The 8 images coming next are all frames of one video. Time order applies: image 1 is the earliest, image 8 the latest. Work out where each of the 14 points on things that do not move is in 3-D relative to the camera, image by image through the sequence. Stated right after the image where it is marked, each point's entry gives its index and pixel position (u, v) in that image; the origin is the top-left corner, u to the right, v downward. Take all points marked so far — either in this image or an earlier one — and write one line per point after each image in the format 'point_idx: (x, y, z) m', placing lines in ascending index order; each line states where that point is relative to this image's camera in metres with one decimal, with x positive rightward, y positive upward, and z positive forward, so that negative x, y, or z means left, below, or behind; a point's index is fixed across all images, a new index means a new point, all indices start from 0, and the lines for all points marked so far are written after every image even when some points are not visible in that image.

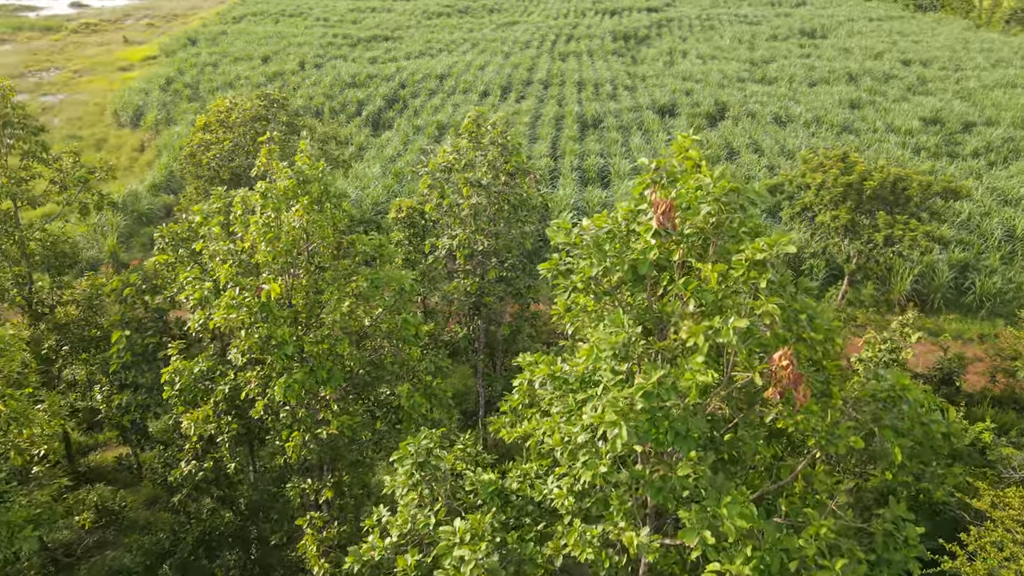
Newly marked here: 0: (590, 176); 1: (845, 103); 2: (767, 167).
0: (+1.5, +2.1, +13.8) m
1: (+8.7, +4.9, +19.2) m
2: (+5.0, +2.4, +14.3) m
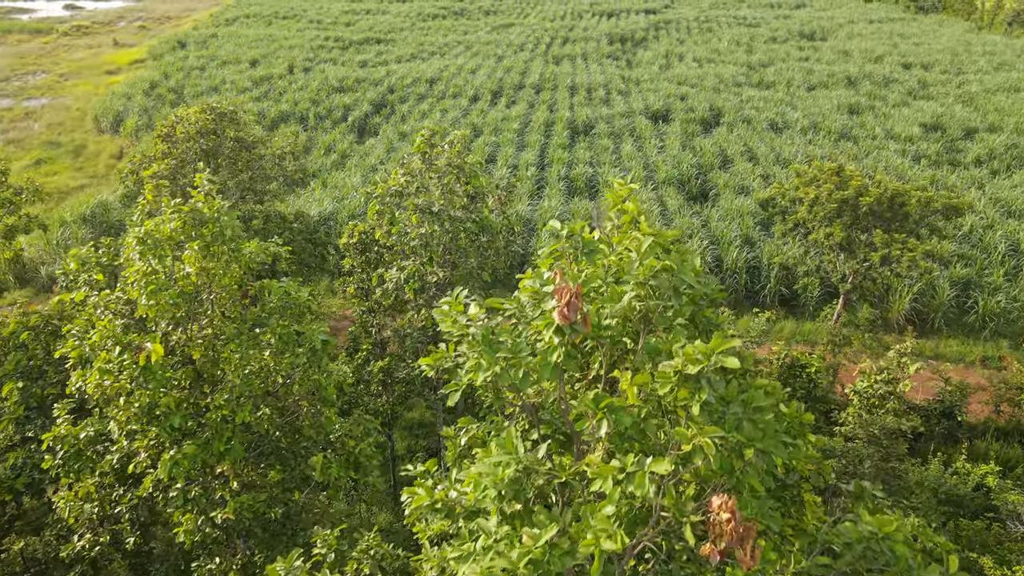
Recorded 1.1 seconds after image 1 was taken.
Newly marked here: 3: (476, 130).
0: (+1.2, +1.9, +13.3) m
1: (+8.5, +4.6, +18.7) m
2: (+4.7, +2.1, +13.8) m
3: (-0.8, +3.7, +17.0) m
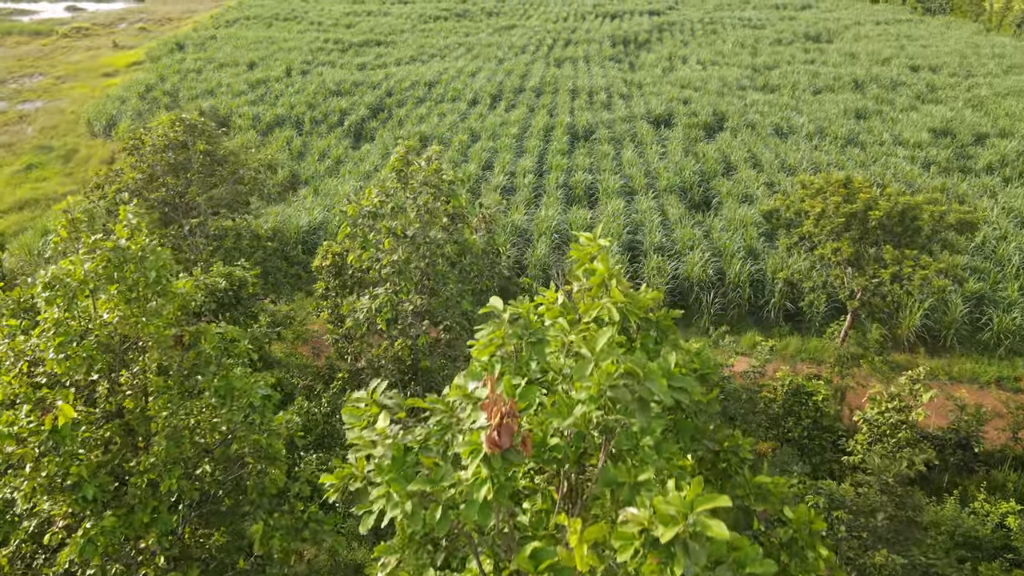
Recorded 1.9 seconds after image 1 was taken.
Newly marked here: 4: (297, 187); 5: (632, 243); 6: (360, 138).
0: (+1.1, +1.7, +13.0) m
1: (+8.4, +4.4, +18.3) m
2: (+4.7, +1.9, +13.4) m
3: (-0.8, +3.5, +16.6) m
4: (-4.2, +2.0, +14.2) m
5: (+1.8, +0.7, +11.0) m
6: (-3.7, +3.6, +17.7) m
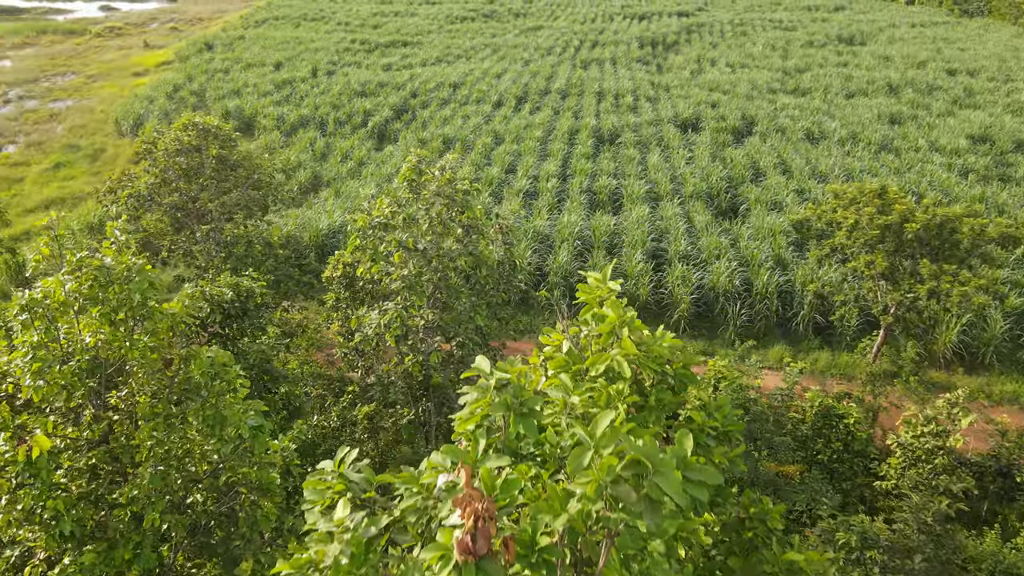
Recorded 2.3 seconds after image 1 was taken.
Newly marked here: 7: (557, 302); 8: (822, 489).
0: (+1.5, +1.6, +12.7) m
1: (+9.0, +4.1, +17.8) m
2: (+5.1, +1.7, +13.0) m
3: (-0.3, +3.4, +16.4) m
4: (-3.7, +1.9, +14.1) m
5: (+2.1, +0.6, +10.7) m
6: (-3.1, +3.6, +17.6) m
7: (+0.6, -0.2, +9.7) m
8: (+2.4, -1.5, +5.6) m
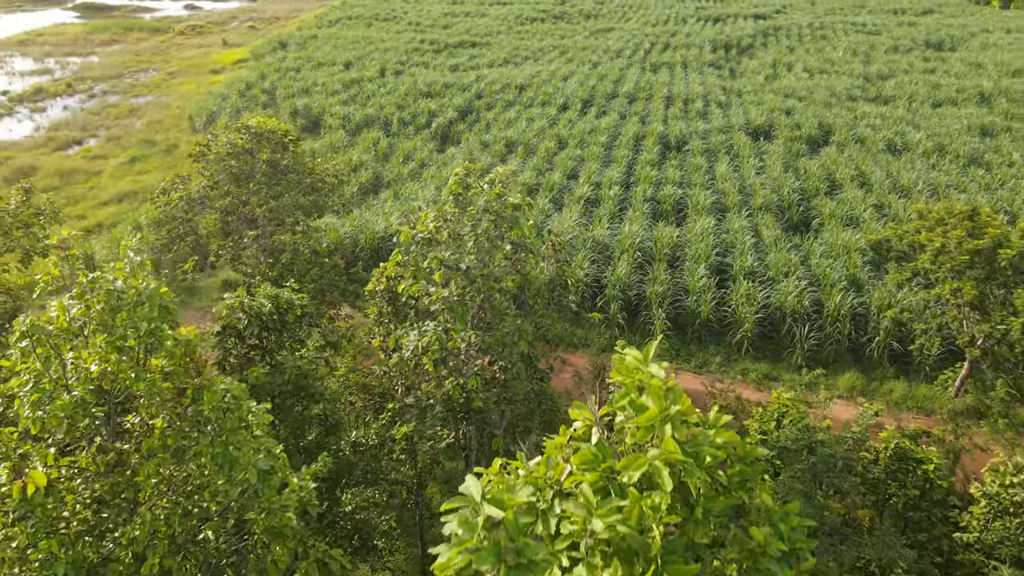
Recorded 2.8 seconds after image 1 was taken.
0: (+2.6, +1.3, +12.3) m
1: (+10.5, +3.6, +16.7) m
2: (+6.1, +1.4, +12.3) m
3: (+1.1, +3.2, +16.1) m
4: (-2.6, +1.9, +14.1) m
5: (+2.9, +0.3, +10.2) m
6: (-1.6, +3.5, +17.6) m
7: (+1.3, -0.4, +9.3) m
8: (+2.7, -1.8, +5.1) m
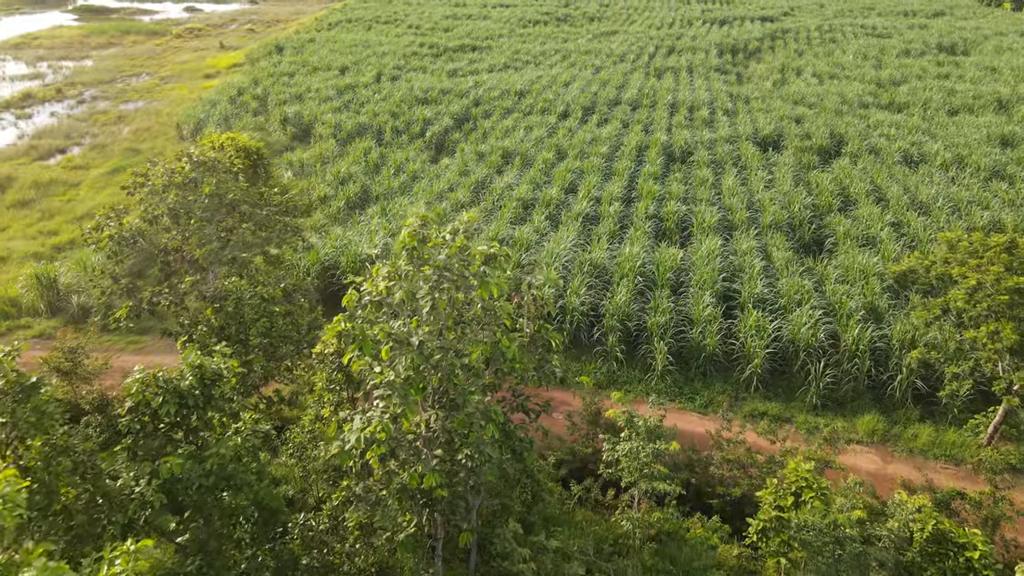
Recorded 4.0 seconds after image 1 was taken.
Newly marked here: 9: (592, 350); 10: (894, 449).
0: (+2.5, +1.0, +11.5) m
1: (+10.5, +3.2, +15.9) m
2: (+6.0, +1.0, +11.5) m
3: (+1.0, +2.9, +15.4) m
4: (-2.7, +1.5, +13.4) m
5: (+2.8, 0.0, +9.5) m
6: (-1.6, +3.2, +16.8) m
7: (+1.2, -0.7, +8.6) m
8: (+2.5, -2.1, +4.4) m
9: (+1.0, -0.8, +8.9) m
10: (+3.9, -1.6, +7.4) m
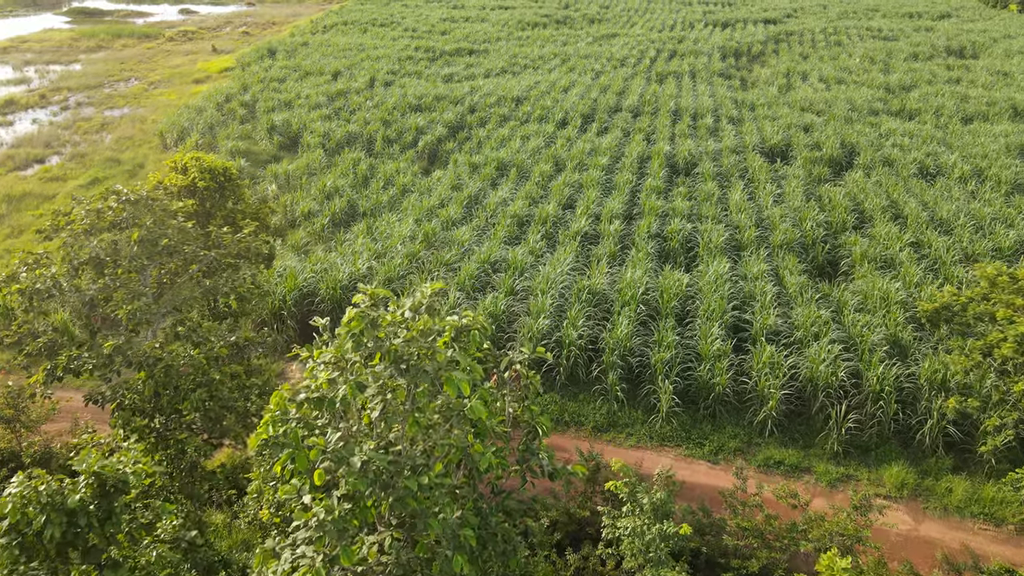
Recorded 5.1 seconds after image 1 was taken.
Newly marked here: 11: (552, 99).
0: (+2.4, +0.6, +10.8) m
1: (+10.4, +2.9, +15.2) m
2: (+5.9, +0.6, +10.8) m
3: (+0.9, +2.5, +14.7) m
4: (-2.7, +1.2, +12.7) m
5: (+2.7, -0.4, +8.8) m
6: (-1.7, +2.8, +16.1) m
7: (+1.1, -1.1, +7.9) m
8: (+2.4, -2.5, +3.6) m
9: (+0.9, -1.1, +8.2) m
10: (+3.8, -2.0, +6.7) m
11: (+1.1, +5.0, +19.4) m
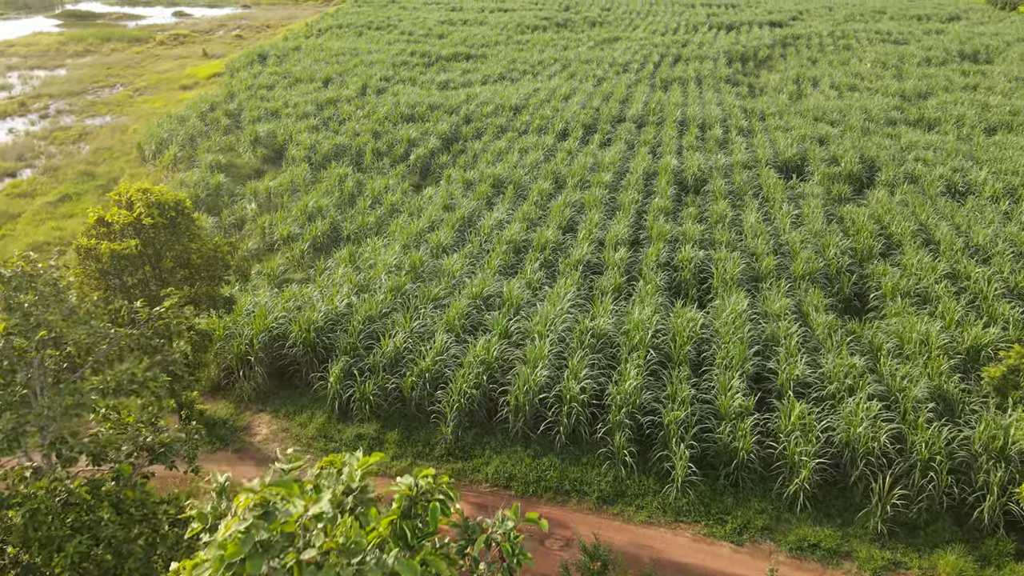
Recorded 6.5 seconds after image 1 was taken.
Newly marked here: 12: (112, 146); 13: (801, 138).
0: (+2.3, +0.1, +9.8) m
1: (+10.3, +2.4, +14.2) m
2: (+5.9, +0.2, +9.8) m
3: (+0.9, +2.0, +13.7) m
4: (-2.8, +0.7, +11.7) m
5: (+2.7, -0.9, +7.8) m
6: (-1.8, +2.3, +15.1) m
7: (+1.0, -1.5, +6.9) m
8: (+2.4, -3.0, +2.7) m
9: (+0.8, -1.6, +7.2) m
10: (+3.7, -2.4, +5.7) m
11: (+1.0, +4.5, +18.4) m
12: (-10.2, +3.6, +18.6) m
13: (+6.4, +3.3, +16.0) m
